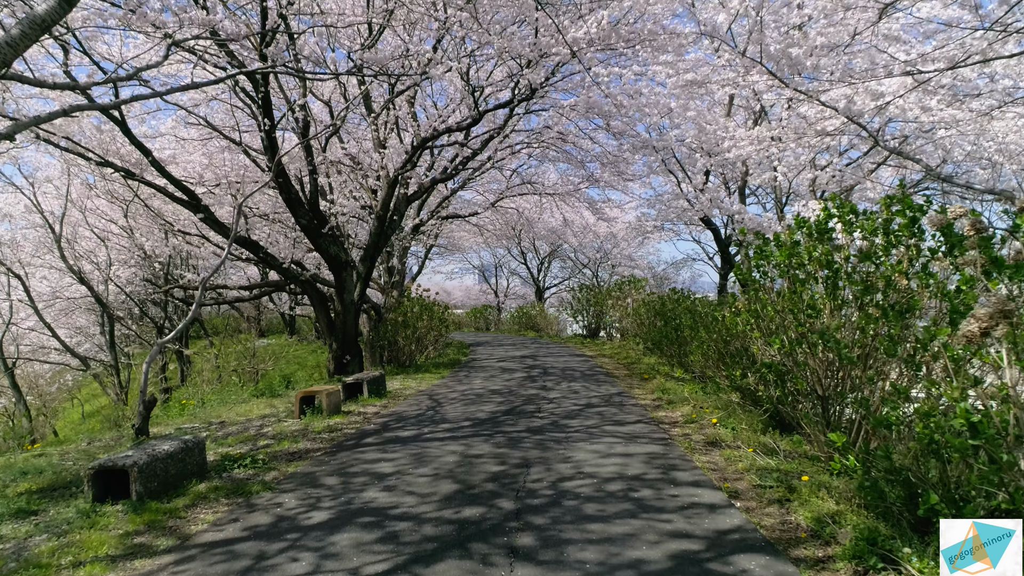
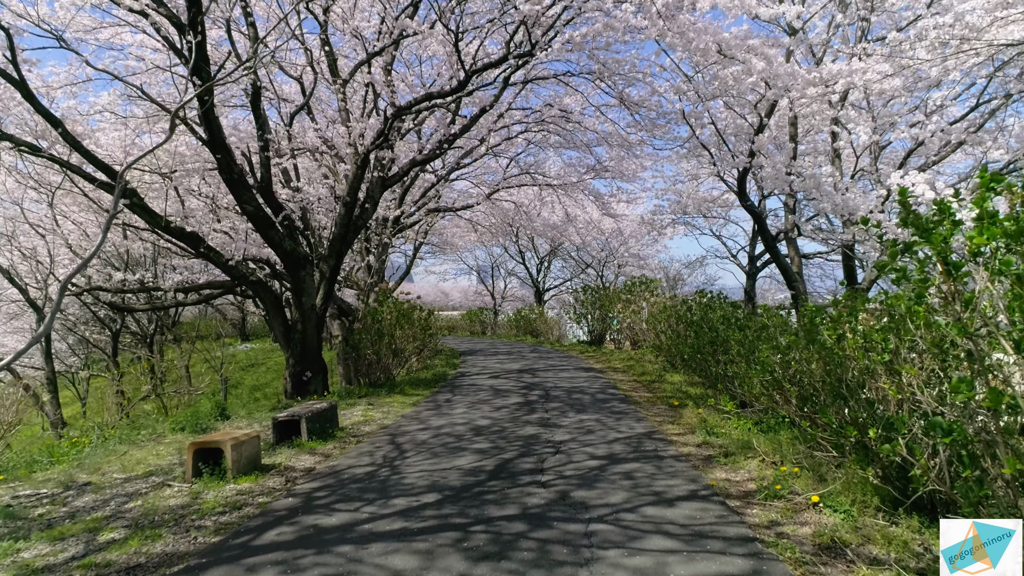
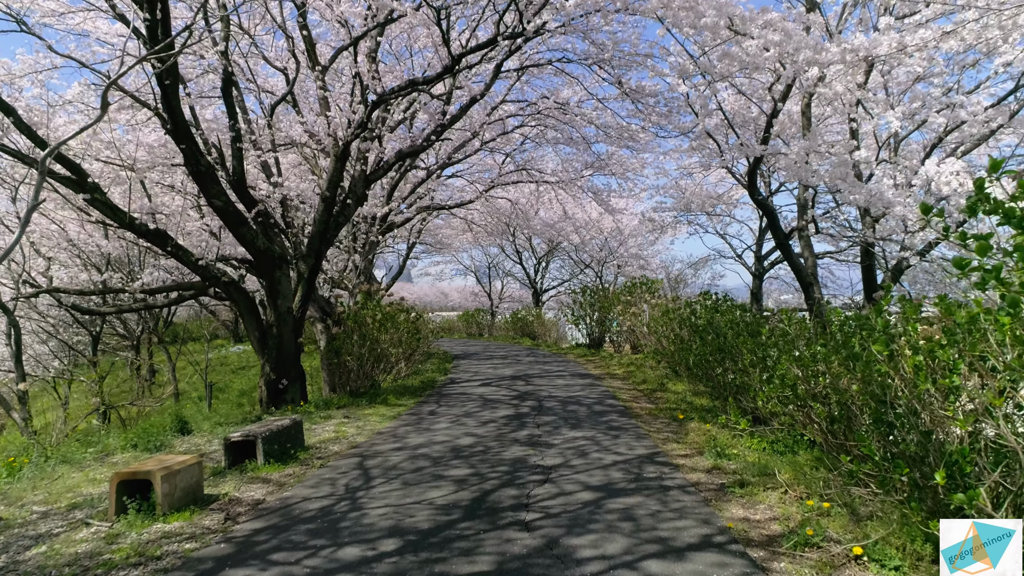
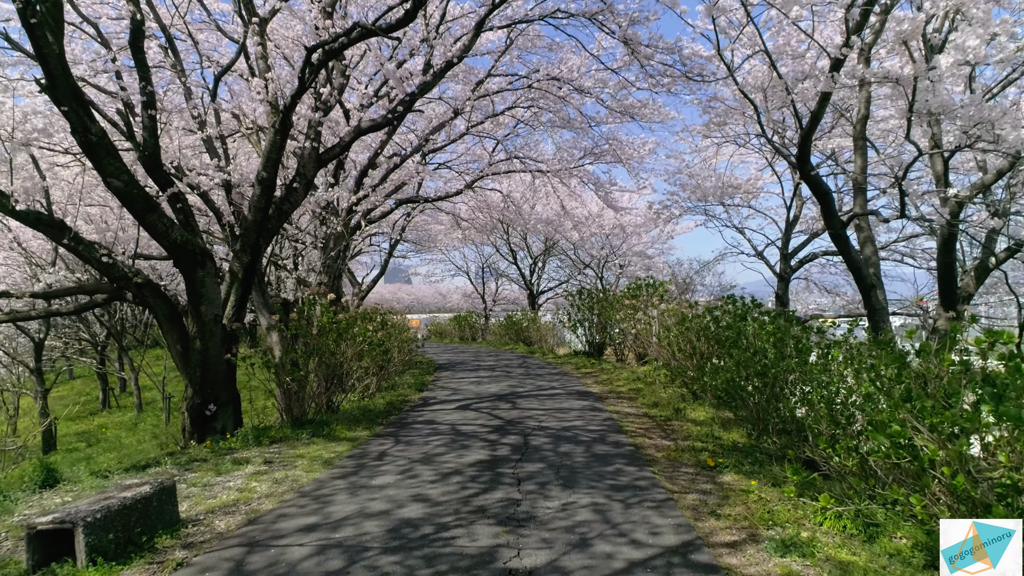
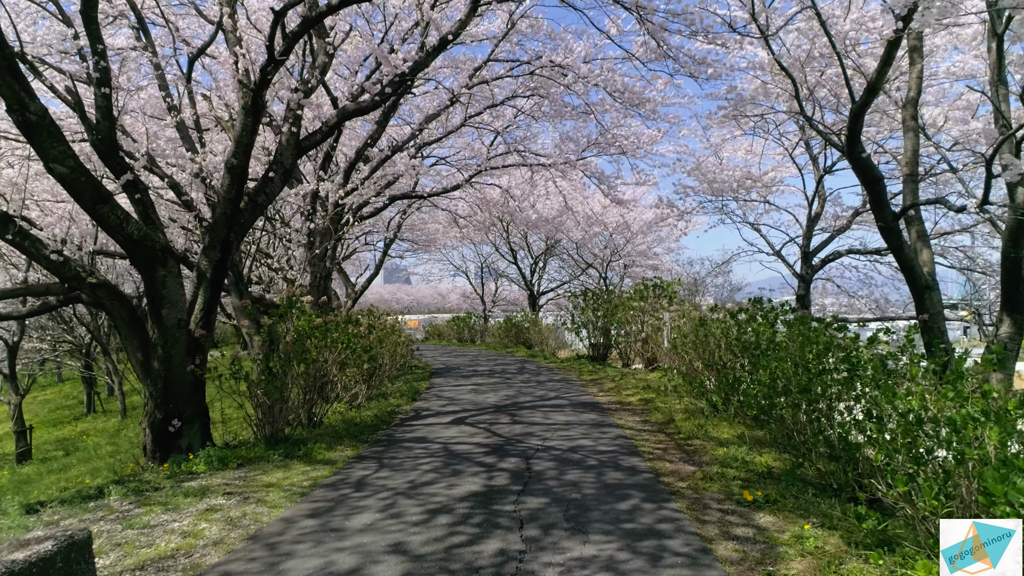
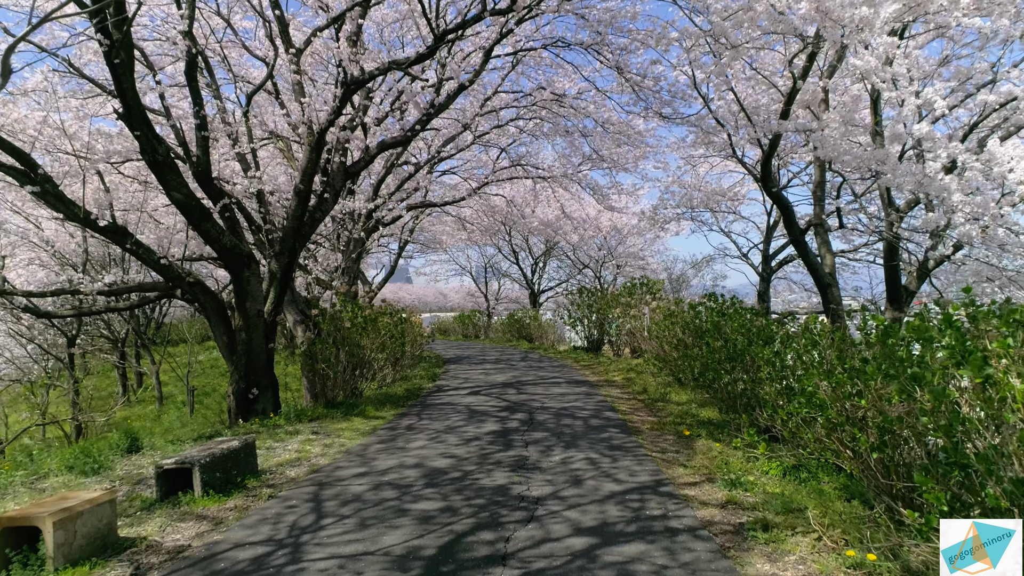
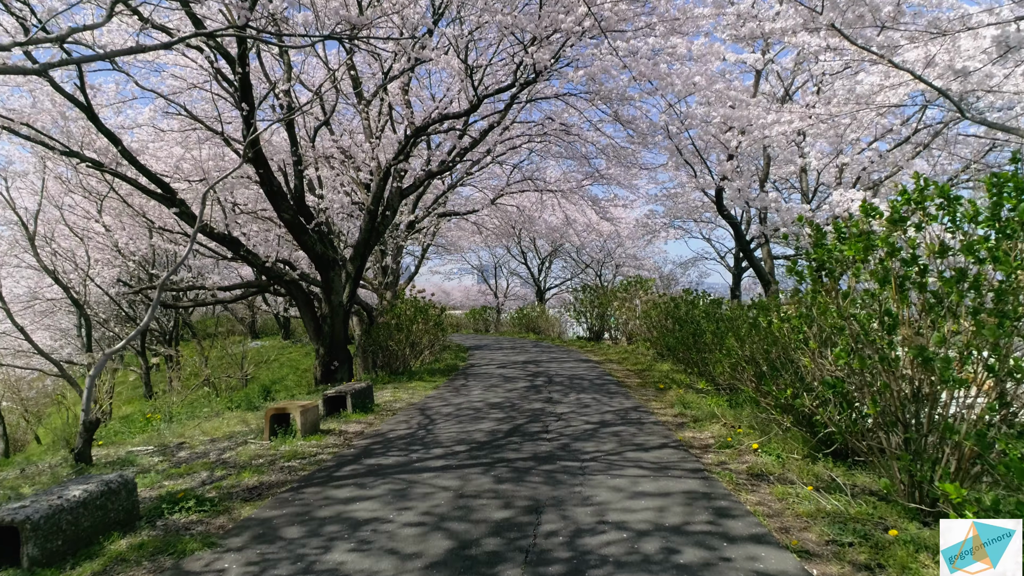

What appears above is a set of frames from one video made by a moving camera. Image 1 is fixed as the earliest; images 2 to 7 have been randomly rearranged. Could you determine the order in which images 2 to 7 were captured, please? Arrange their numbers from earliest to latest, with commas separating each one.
7, 2, 3, 6, 4, 5
